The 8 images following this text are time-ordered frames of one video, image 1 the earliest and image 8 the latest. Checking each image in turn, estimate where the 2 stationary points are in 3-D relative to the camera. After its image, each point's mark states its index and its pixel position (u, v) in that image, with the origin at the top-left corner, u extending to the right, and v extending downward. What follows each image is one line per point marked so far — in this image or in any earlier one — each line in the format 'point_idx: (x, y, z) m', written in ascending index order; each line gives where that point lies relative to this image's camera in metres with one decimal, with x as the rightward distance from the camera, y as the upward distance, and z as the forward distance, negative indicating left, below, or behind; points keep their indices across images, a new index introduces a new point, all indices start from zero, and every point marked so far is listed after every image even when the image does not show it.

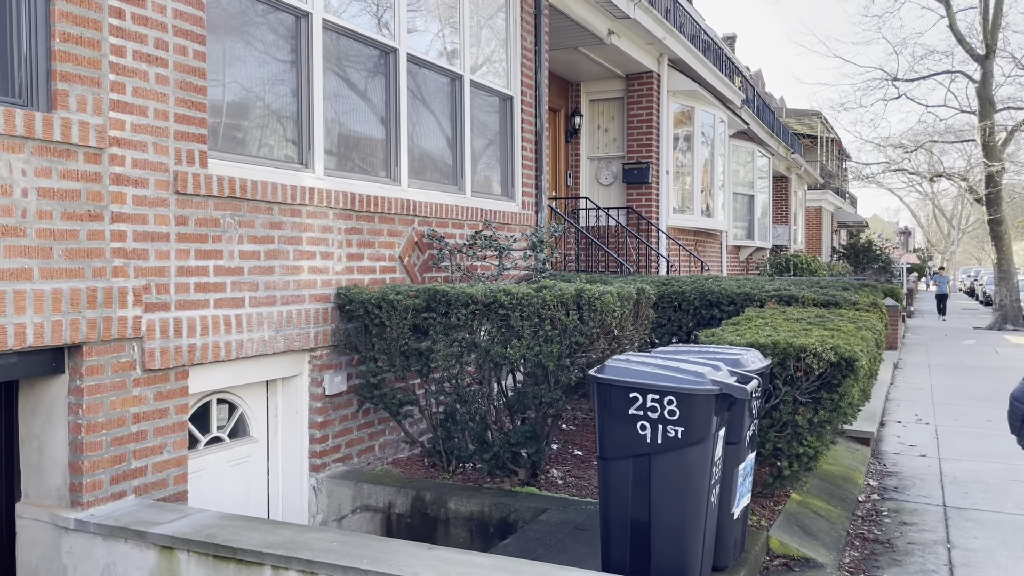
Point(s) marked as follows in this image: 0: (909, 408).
0: (+4.3, -1.3, +9.1) m
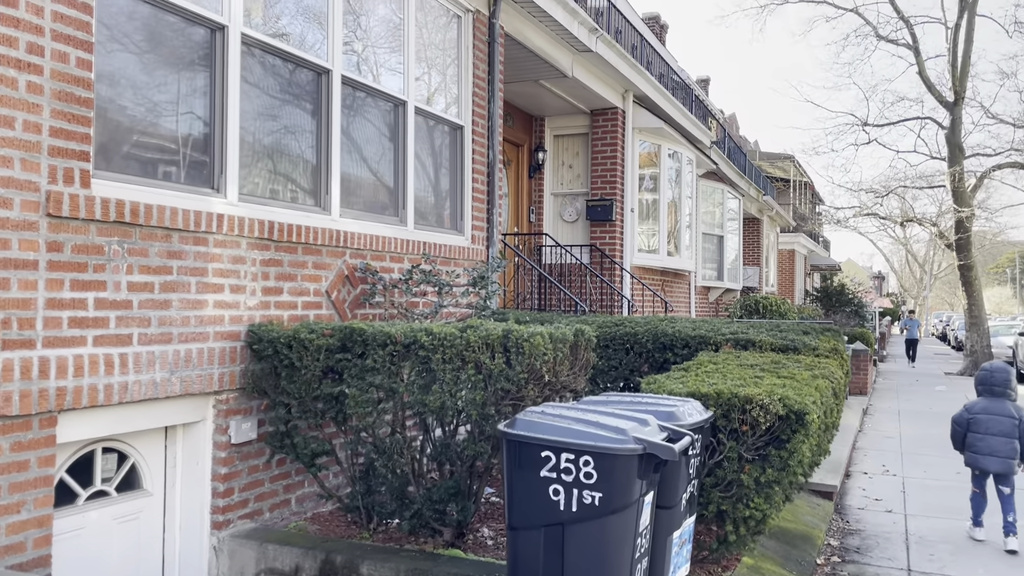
0: (+3.8, -1.8, +8.7) m
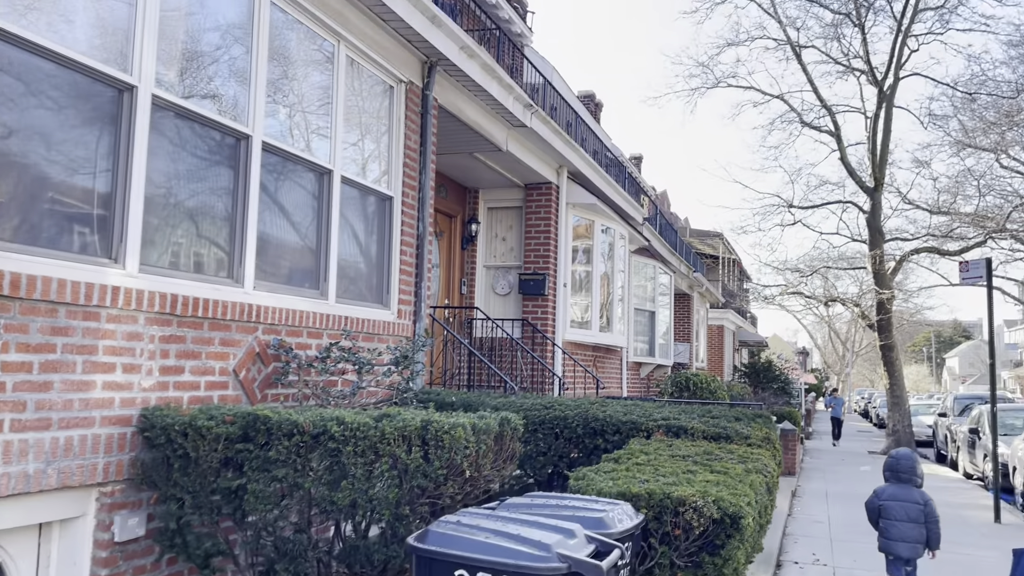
0: (+3.0, -2.6, +8.6) m
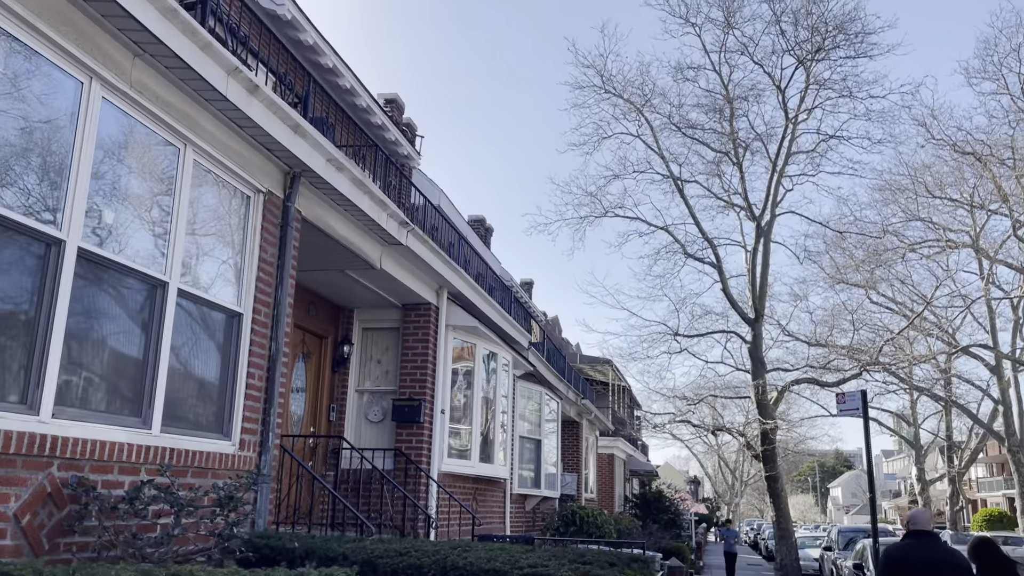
0: (+1.7, -3.9, +7.9) m
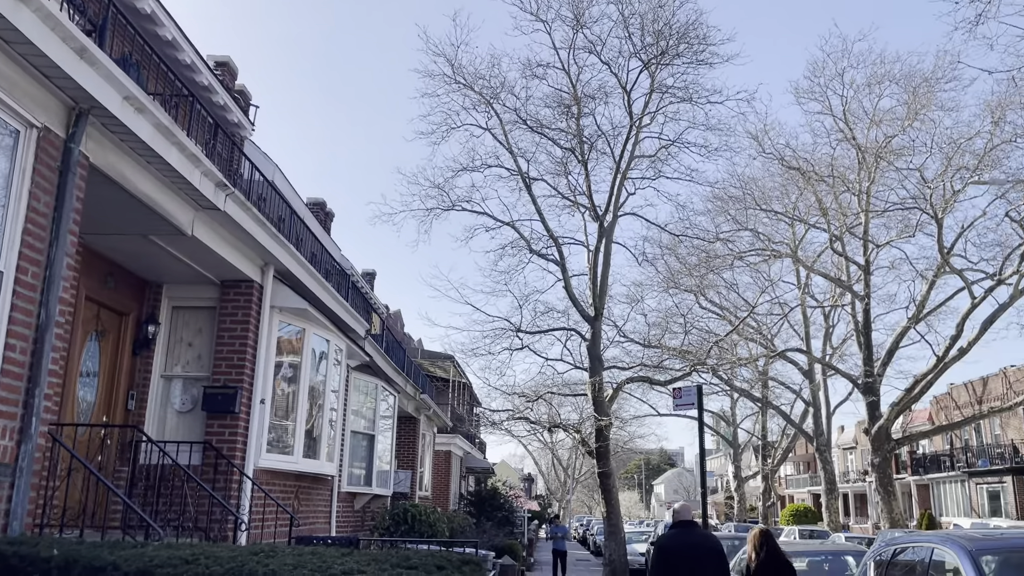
0: (+0.1, -3.7, +7.4) m
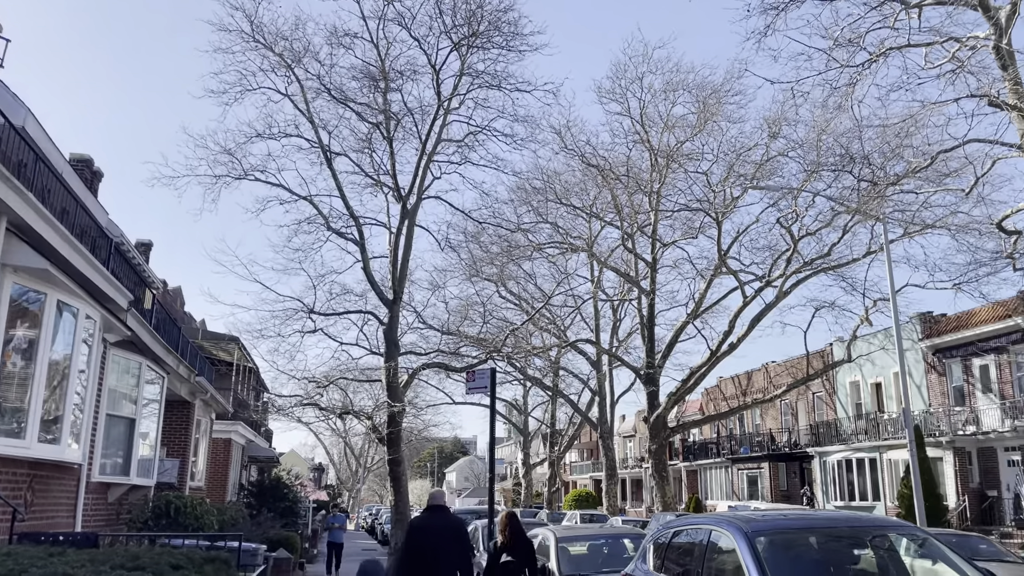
0: (-1.8, -3.5, +6.7) m
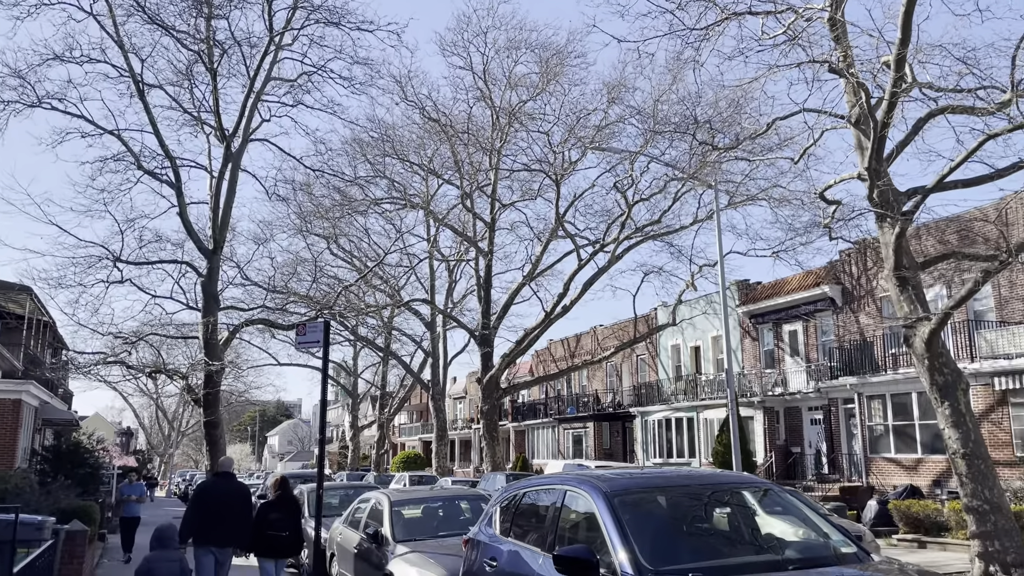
0: (-3.0, -3.0, +5.7) m
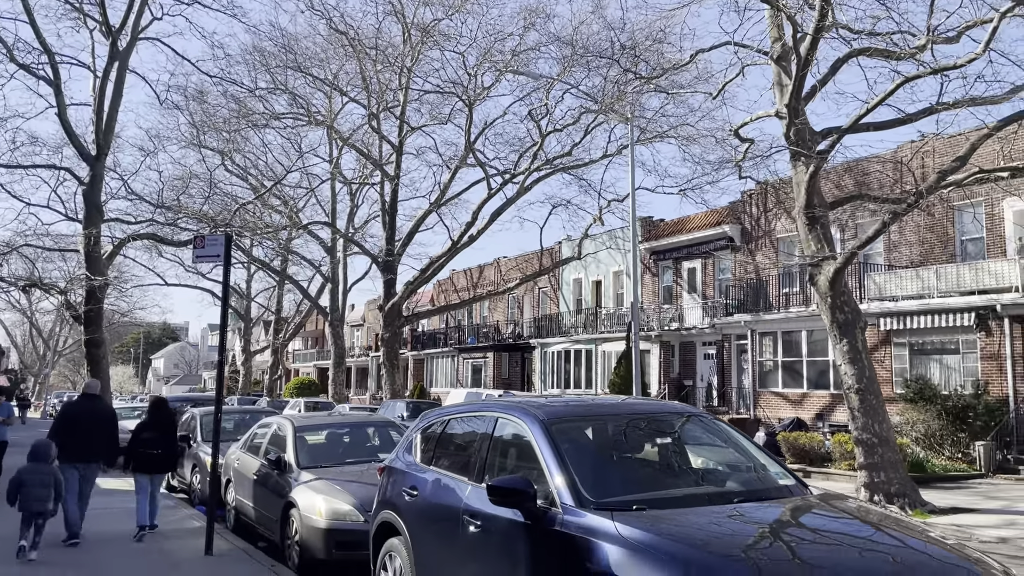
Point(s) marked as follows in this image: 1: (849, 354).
0: (-3.6, -2.3, +5.1) m
1: (+5.2, -1.0, +12.8) m
